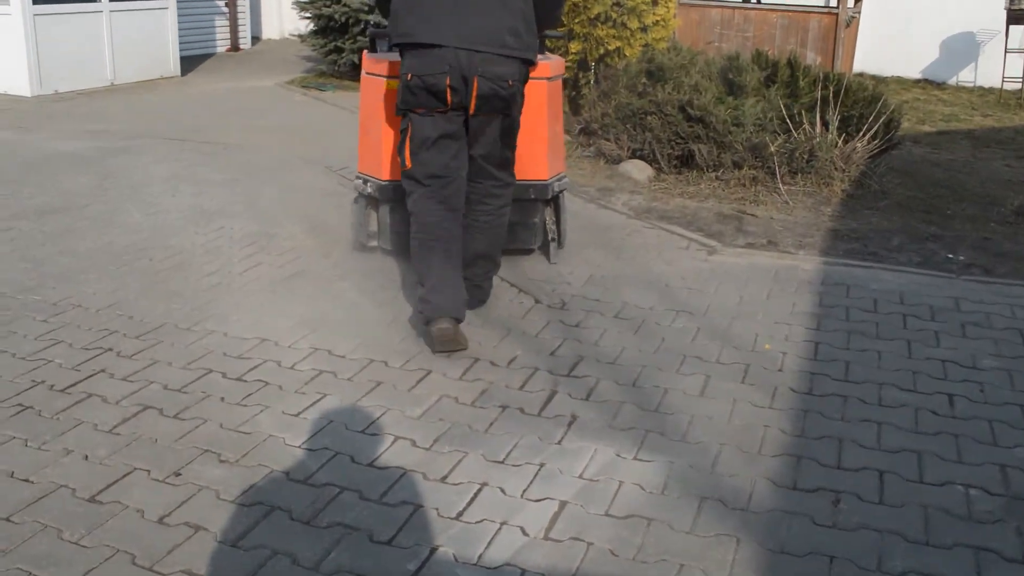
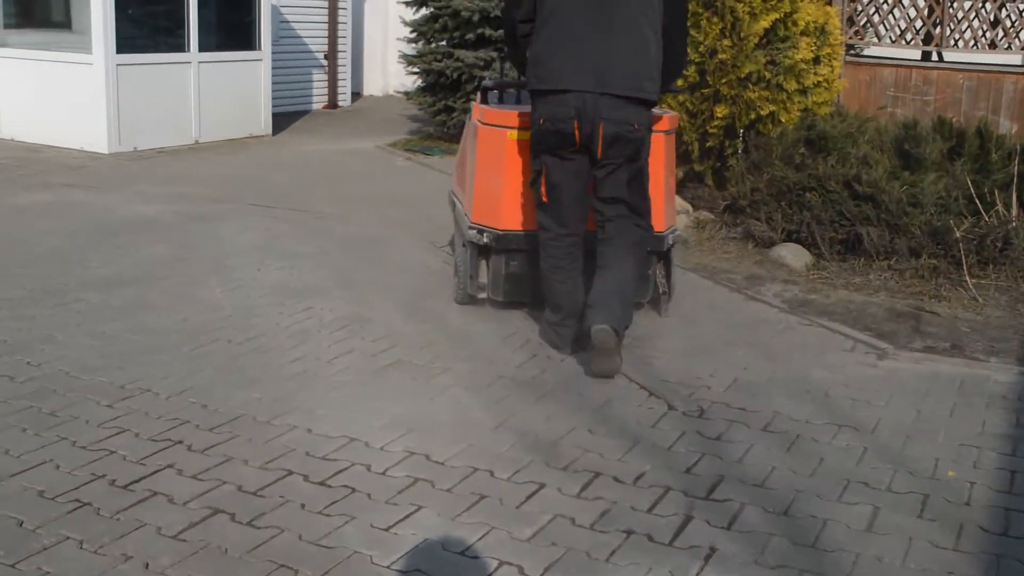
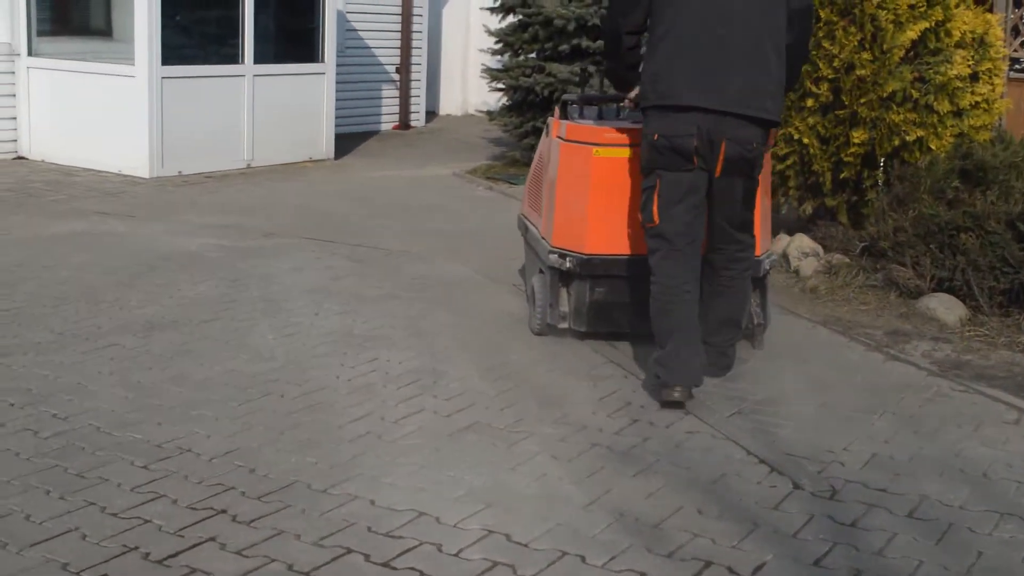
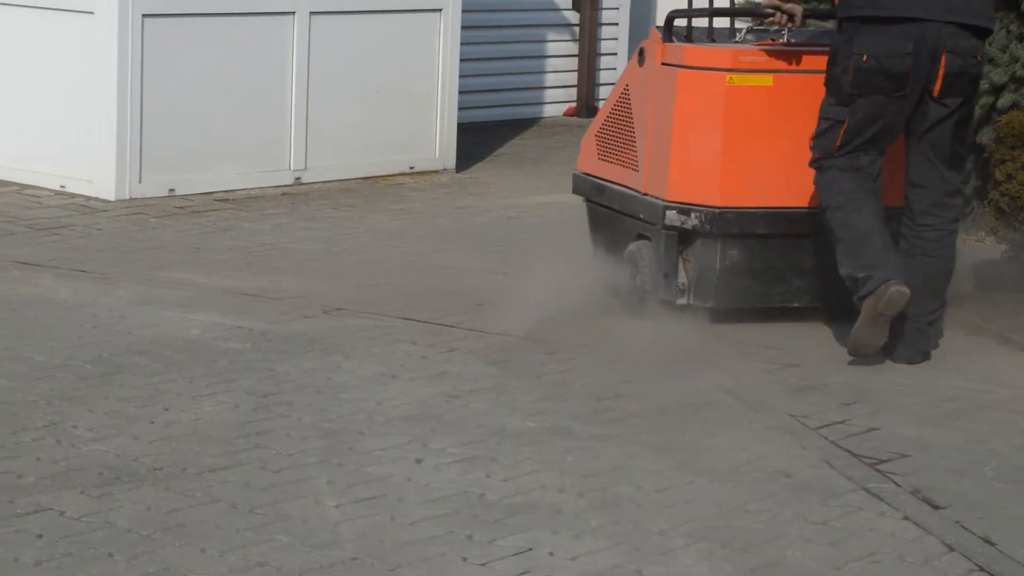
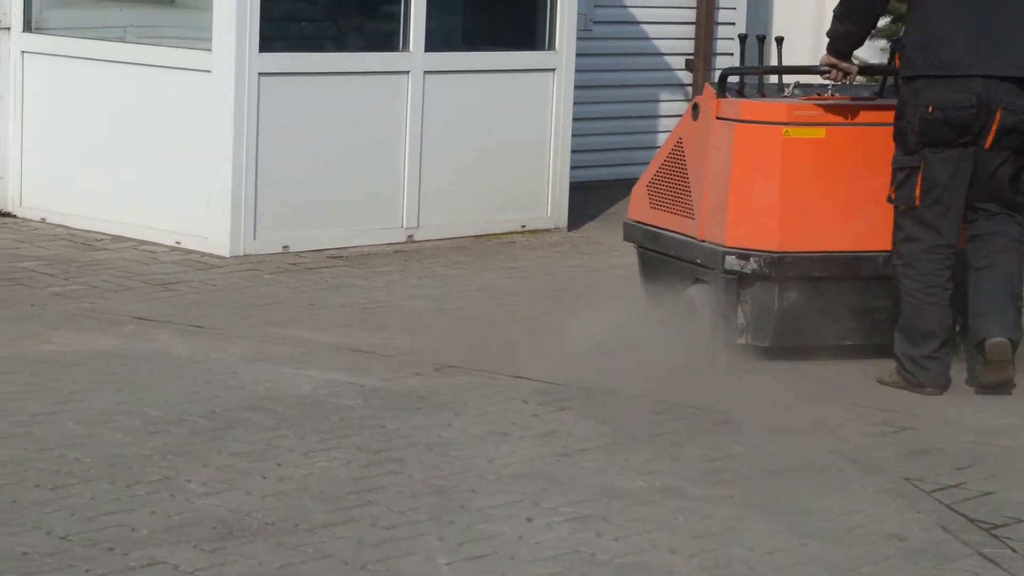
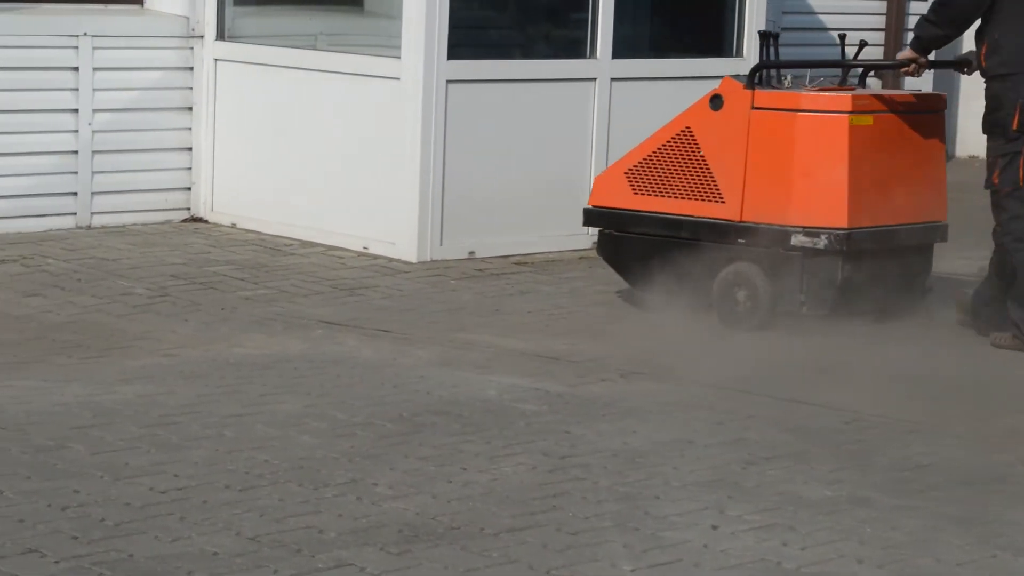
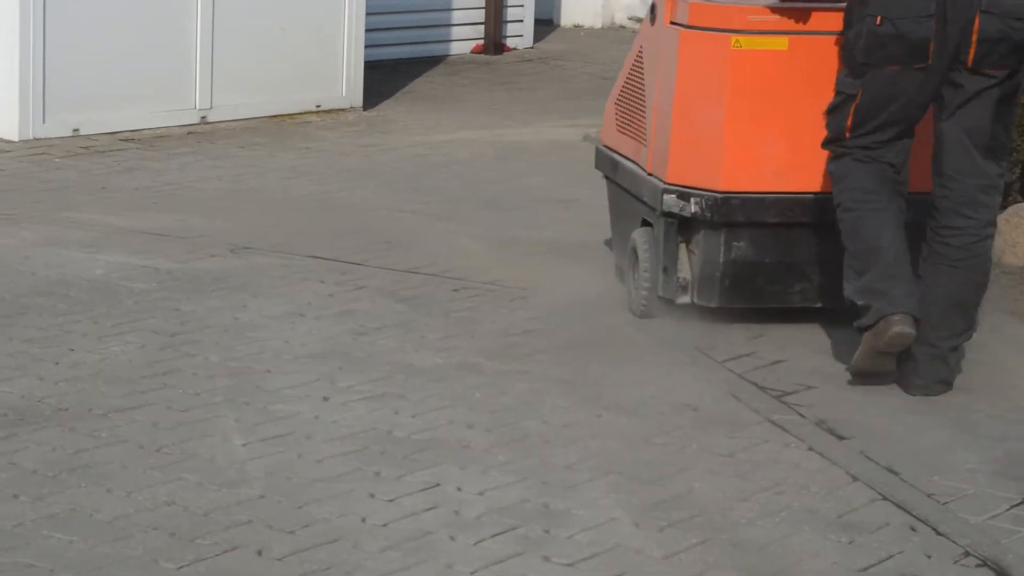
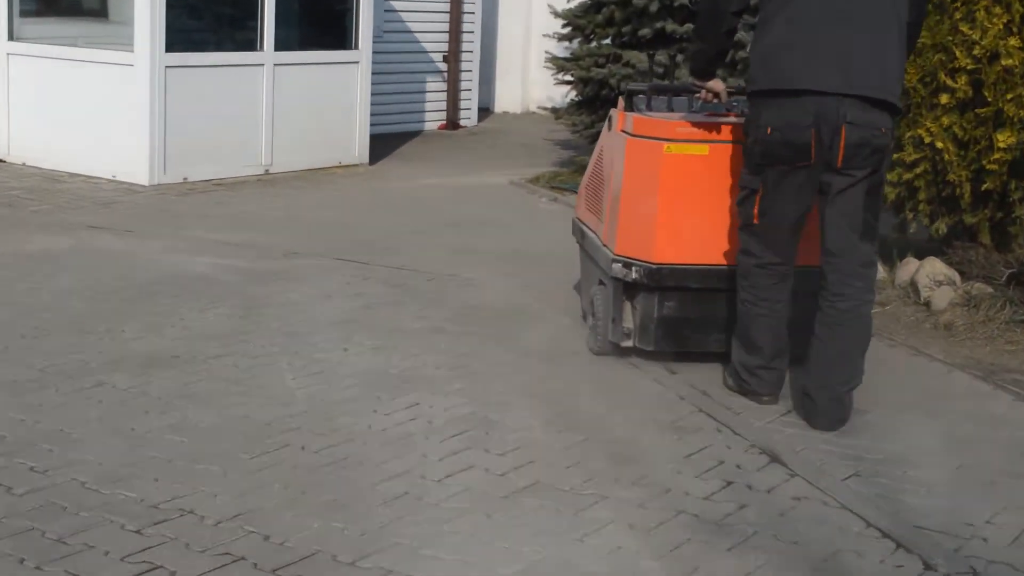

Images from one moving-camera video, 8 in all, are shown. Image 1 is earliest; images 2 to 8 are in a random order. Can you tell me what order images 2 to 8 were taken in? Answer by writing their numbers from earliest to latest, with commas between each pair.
2, 3, 8, 7, 4, 5, 6
